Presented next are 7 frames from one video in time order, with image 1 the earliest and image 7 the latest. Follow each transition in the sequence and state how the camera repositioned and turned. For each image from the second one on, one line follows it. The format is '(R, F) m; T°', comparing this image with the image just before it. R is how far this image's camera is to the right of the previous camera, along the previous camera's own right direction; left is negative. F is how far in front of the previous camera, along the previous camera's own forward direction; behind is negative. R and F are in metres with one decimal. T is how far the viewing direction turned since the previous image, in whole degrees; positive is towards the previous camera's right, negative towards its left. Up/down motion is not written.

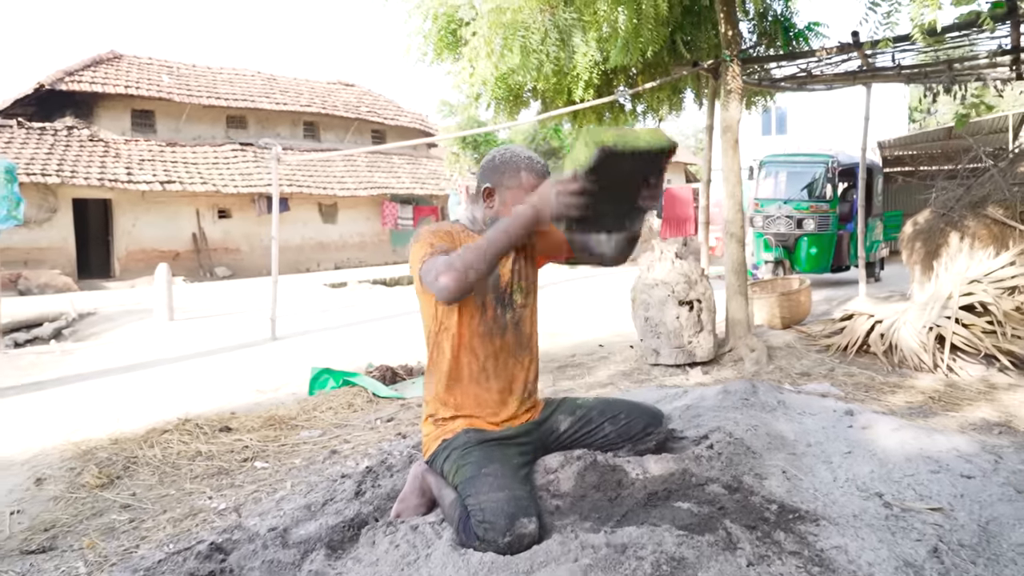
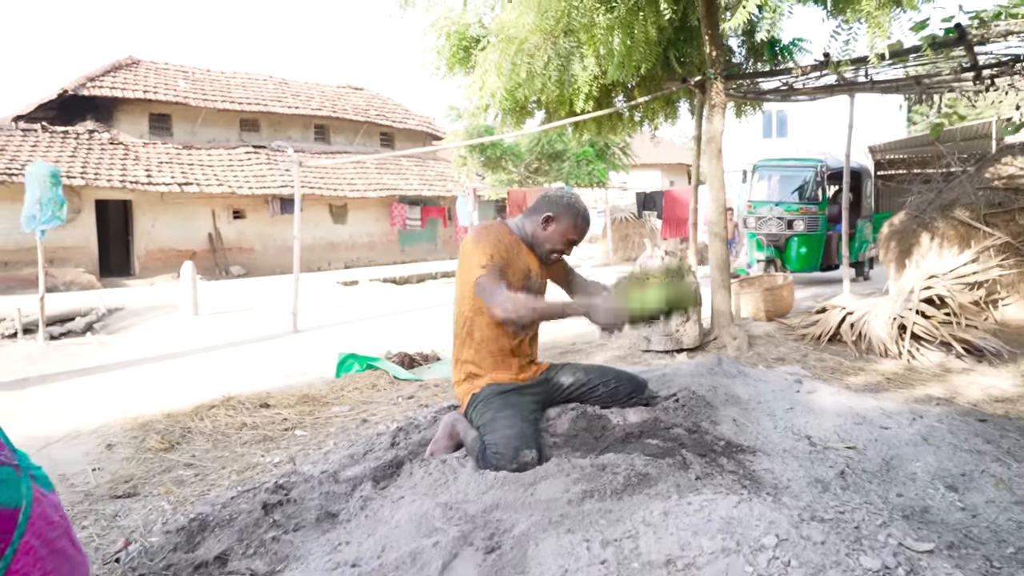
(0.0, -0.5) m; 0°
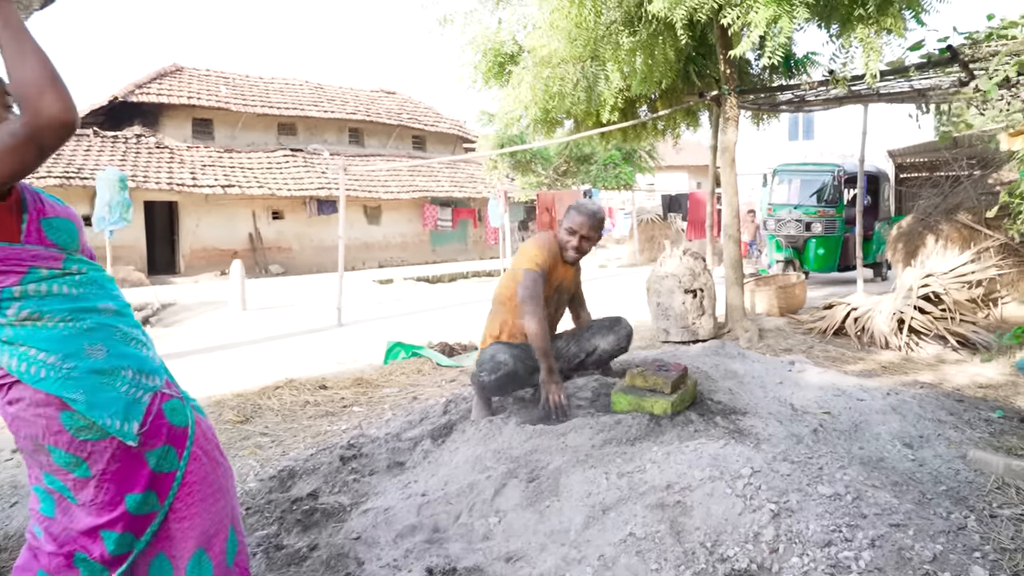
(0.0, -0.6) m; -2°
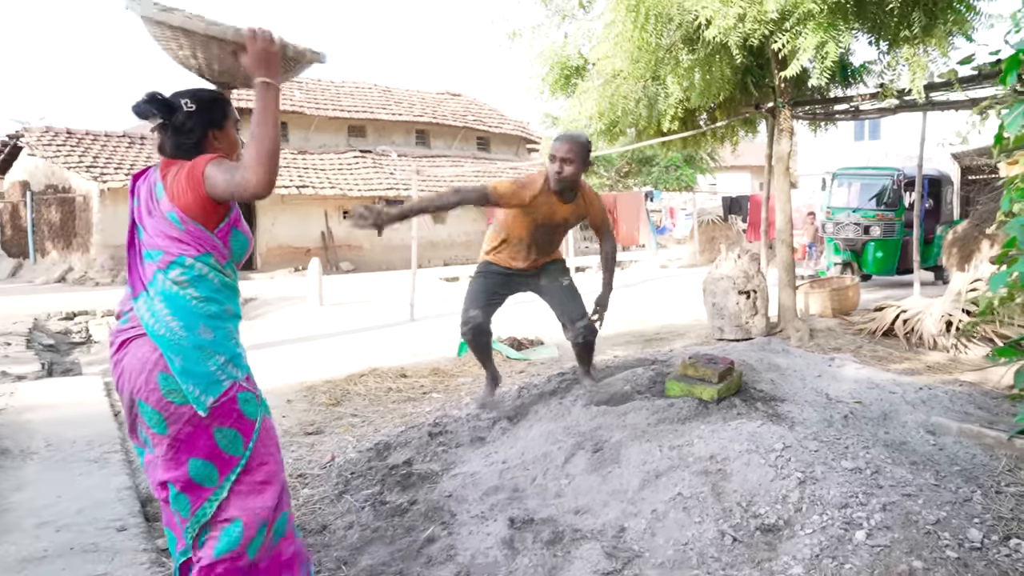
(0.0, -0.5) m; -5°
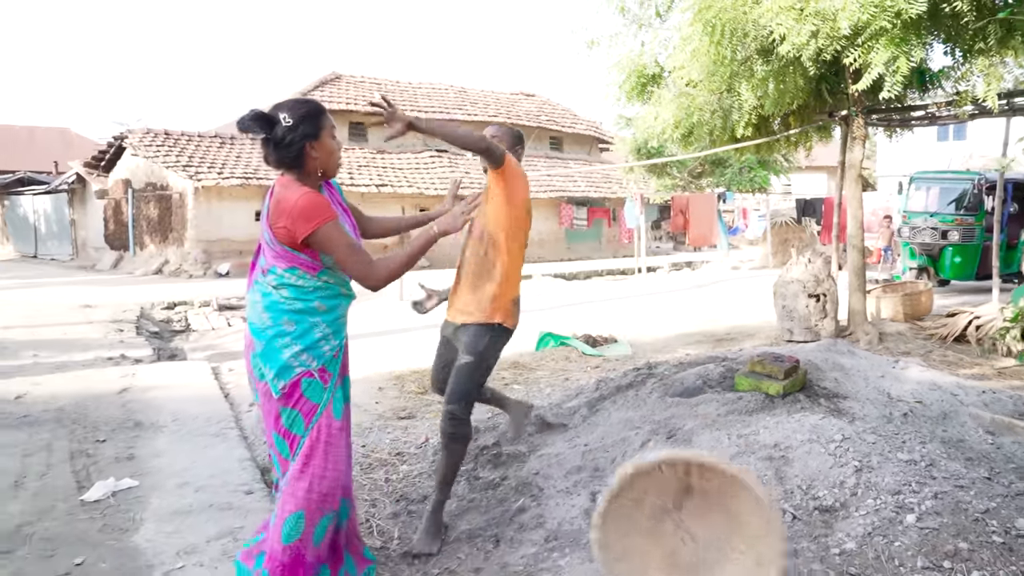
(-0.1, -0.4) m; -5°
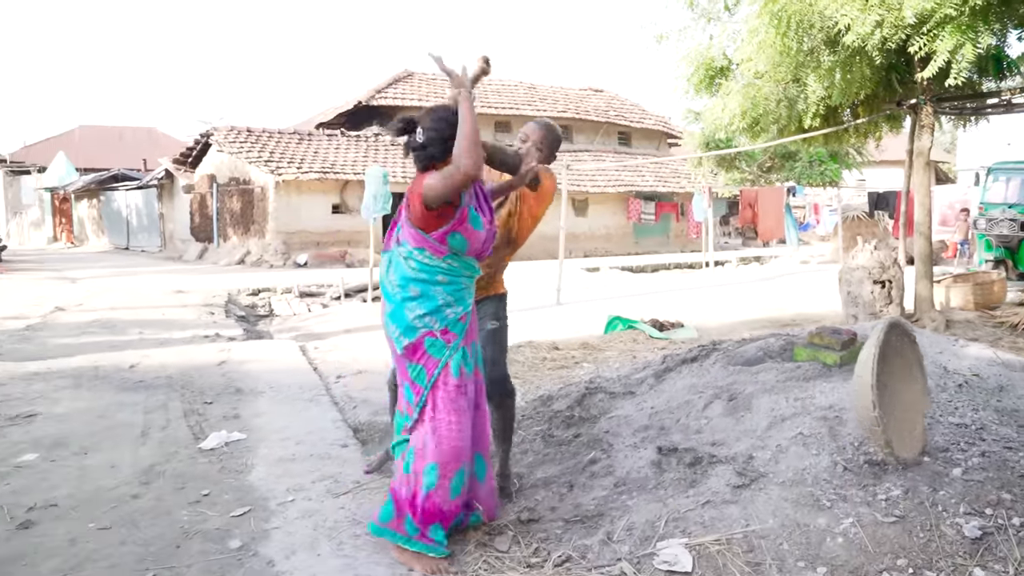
(0.0, -0.3) m; -5°
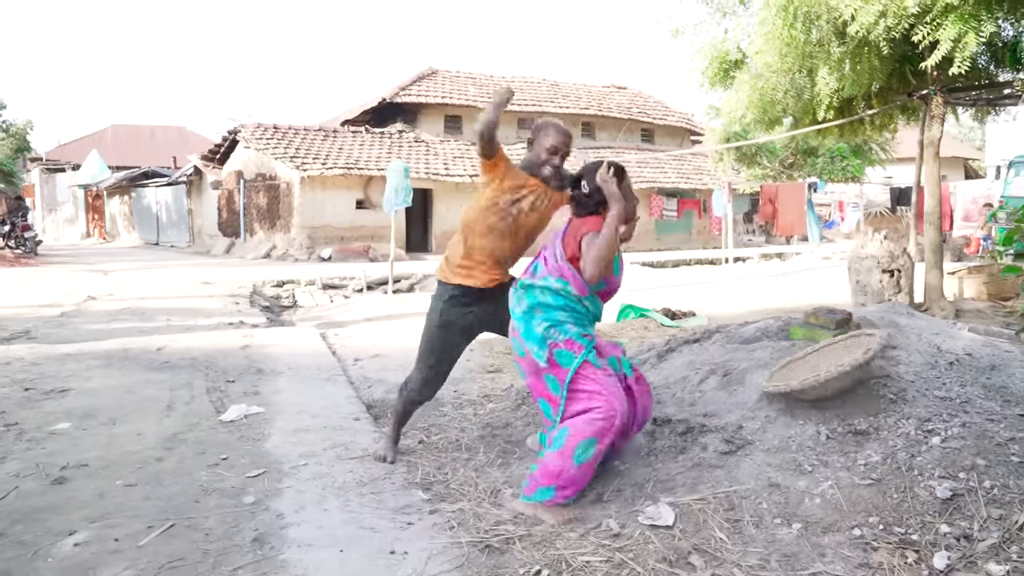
(+0.1, -0.2) m; -2°
